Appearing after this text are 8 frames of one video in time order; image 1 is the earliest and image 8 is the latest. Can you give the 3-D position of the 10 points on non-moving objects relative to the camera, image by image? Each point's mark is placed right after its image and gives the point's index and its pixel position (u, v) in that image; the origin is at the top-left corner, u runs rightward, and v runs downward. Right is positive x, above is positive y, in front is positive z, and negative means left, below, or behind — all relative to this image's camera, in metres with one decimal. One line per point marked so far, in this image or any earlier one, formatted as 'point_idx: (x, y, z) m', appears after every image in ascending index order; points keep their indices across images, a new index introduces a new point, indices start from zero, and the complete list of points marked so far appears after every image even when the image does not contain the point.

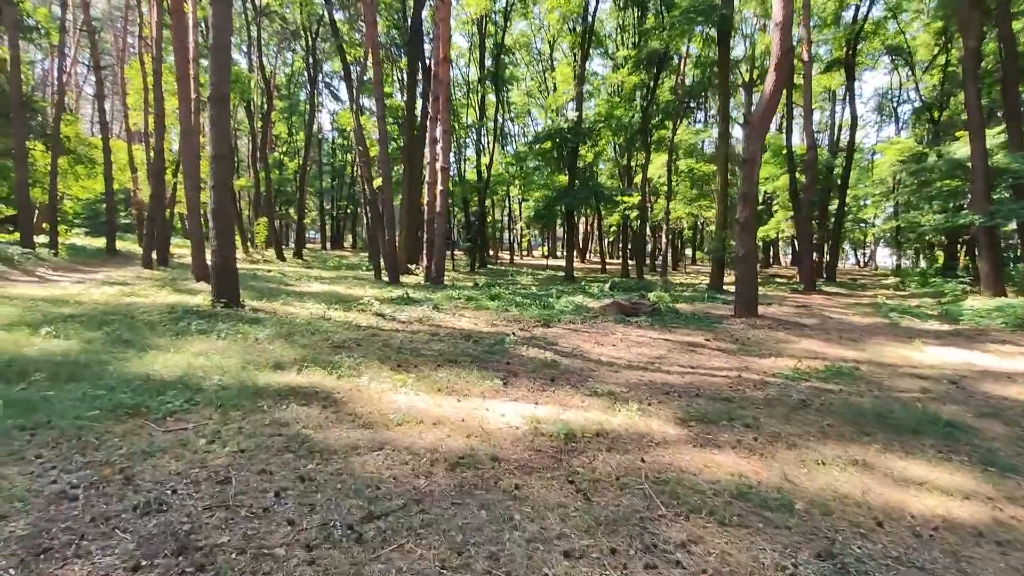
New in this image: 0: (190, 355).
0: (-3.2, -0.7, +5.5) m
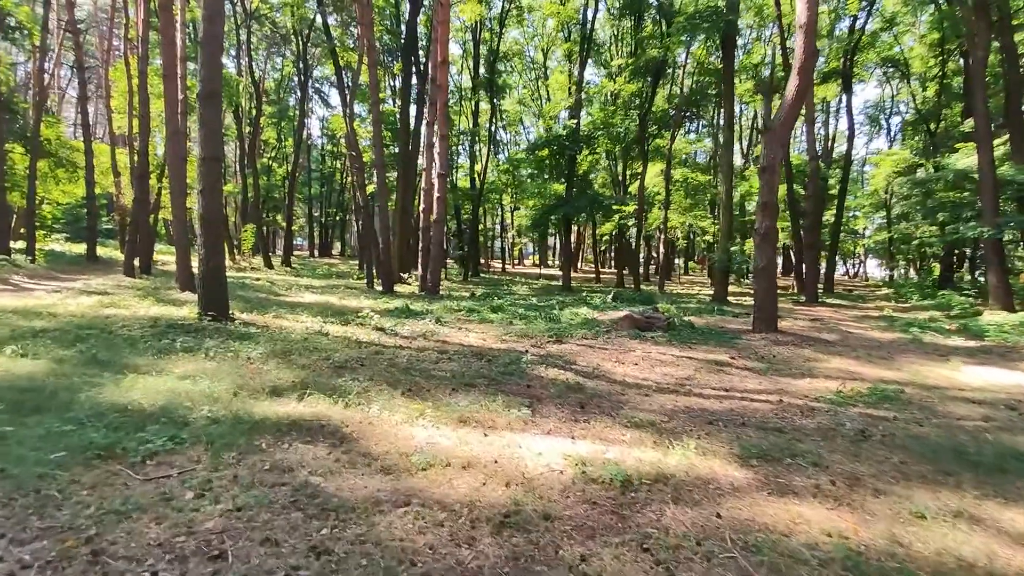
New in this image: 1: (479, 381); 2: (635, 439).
0: (-2.9, -0.8, +4.9) m
1: (-0.3, -0.9, +5.7) m
2: (+0.9, -1.1, +4.1) m
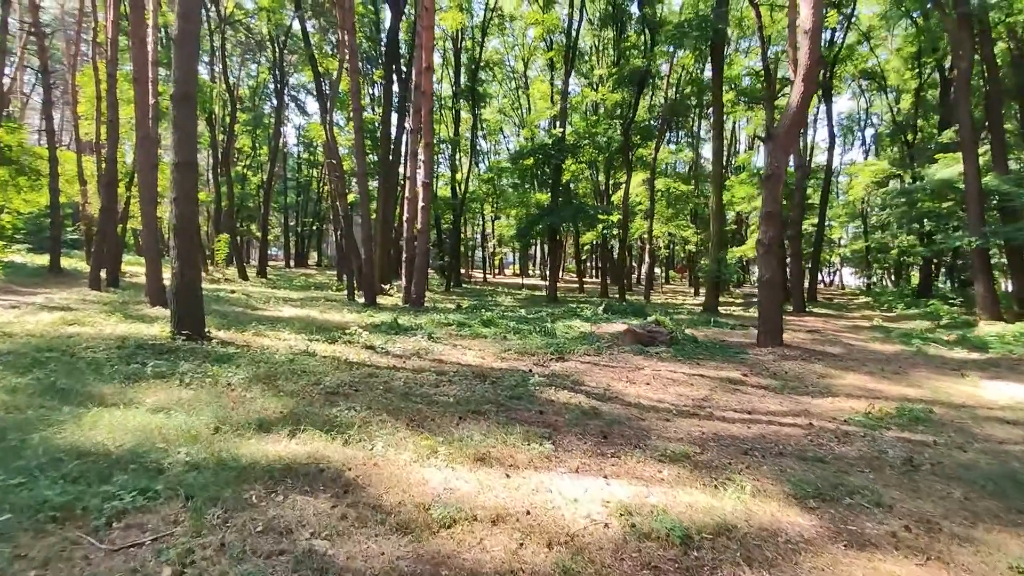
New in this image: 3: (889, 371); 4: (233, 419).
0: (-2.8, -1.0, +4.3) m
1: (-0.2, -1.1, +5.2) m
2: (+1.1, -1.2, +3.7) m
3: (+5.5, -1.2, +8.2) m
4: (-2.1, -1.0, +4.2) m
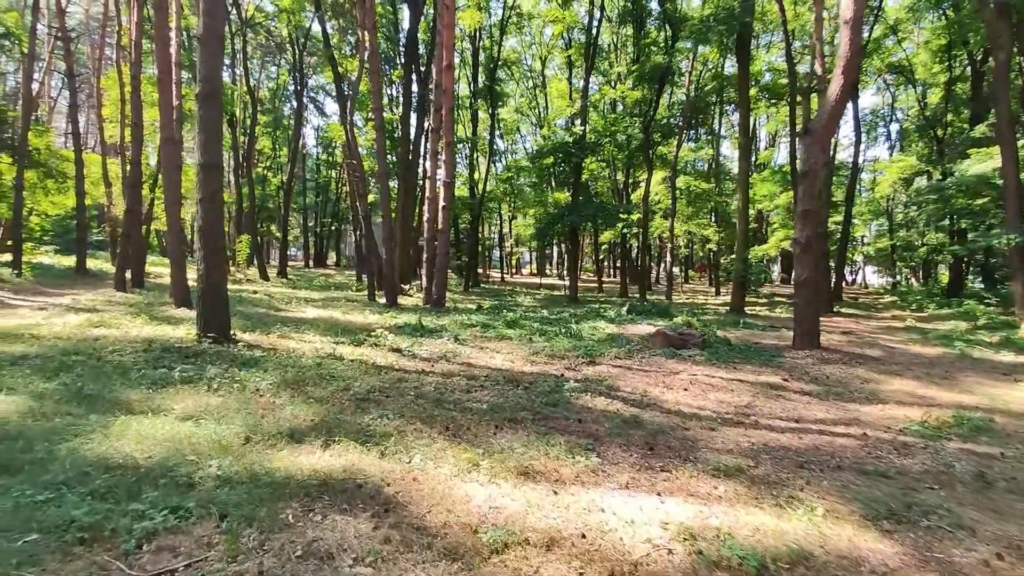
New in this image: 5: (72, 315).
0: (-2.5, -1.0, +4.2) m
1: (+0.1, -1.1, +5.0) m
2: (+1.4, -1.3, +3.4) m
3: (+5.9, -1.2, +7.8) m
4: (-1.8, -1.0, +4.1) m
5: (-8.3, -0.5, +10.6) m
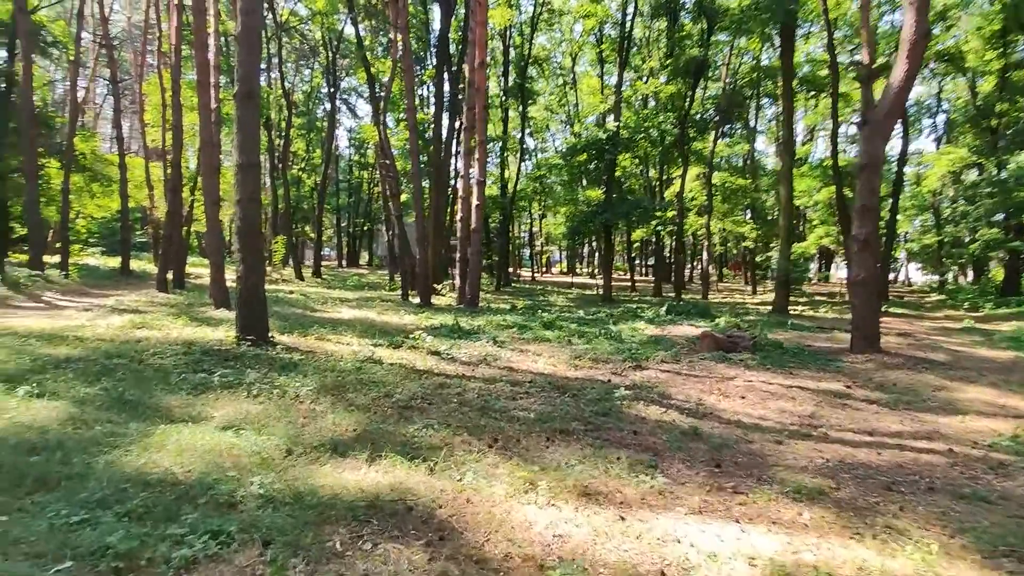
0: (-2.1, -1.0, +4.0) m
1: (+0.5, -1.1, +4.7) m
2: (+1.7, -1.3, +3.1) m
3: (+6.5, -1.2, +7.2) m
4: (-1.4, -1.0, +3.9) m
5: (-7.6, -0.5, +10.7) m
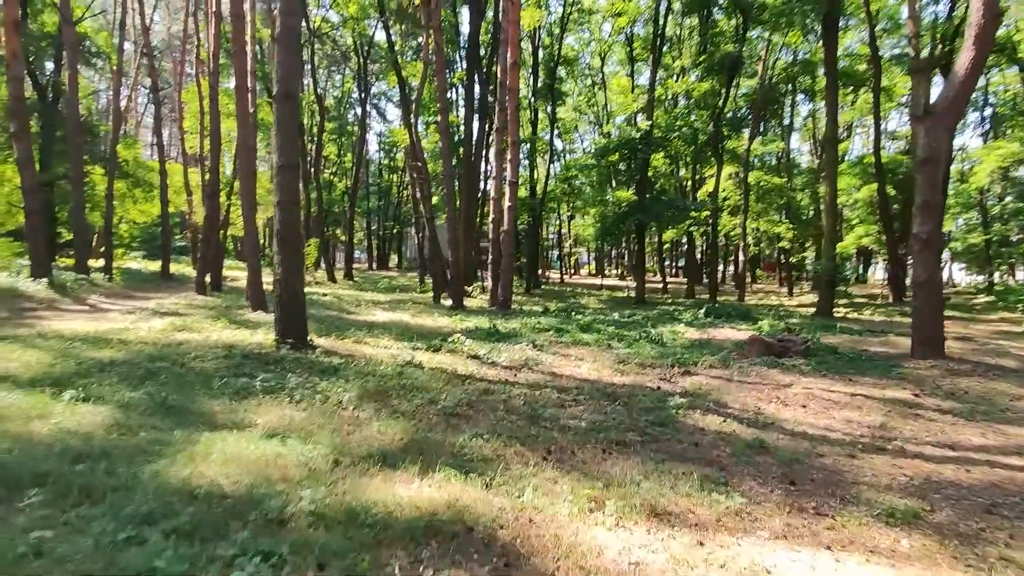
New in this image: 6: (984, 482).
0: (-1.7, -1.0, +3.9) m
1: (+0.9, -1.2, +4.4) m
2: (+2.0, -1.3, +2.8) m
3: (+7.0, -1.2, +6.7) m
4: (-1.1, -1.1, +3.7) m
5: (-6.9, -0.6, +10.9) m
6: (+3.3, -1.3, +3.9) m
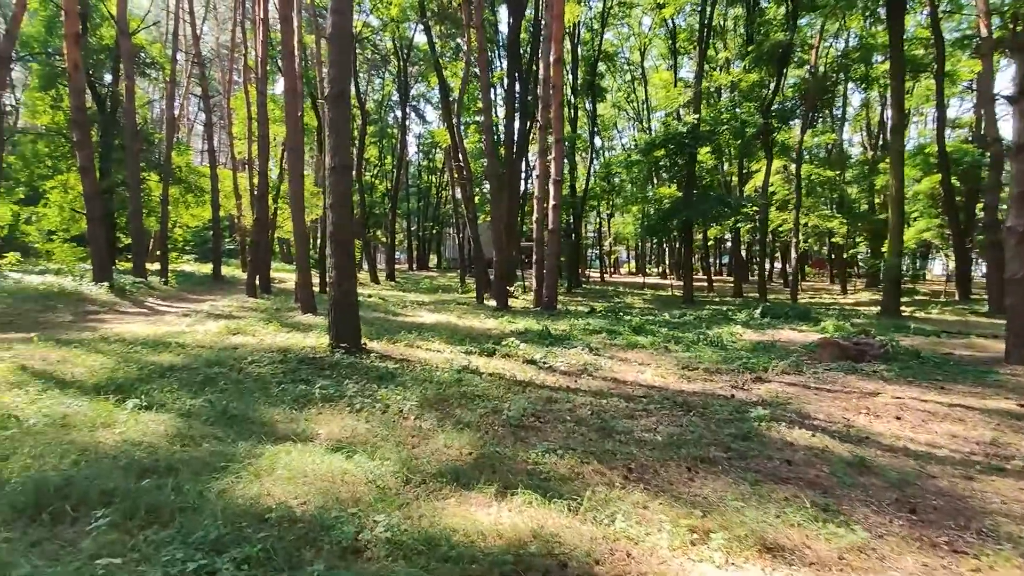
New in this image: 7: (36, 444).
0: (-1.2, -1.1, +3.7) m
1: (+1.5, -1.2, +4.1) m
2: (+2.5, -1.3, +2.3) m
3: (+7.7, -1.2, +5.9) m
4: (-0.6, -1.1, +3.5) m
5: (-5.9, -0.6, +11.0) m
6: (+3.8, -1.4, +3.4) m
7: (-3.1, -1.0, +3.7) m
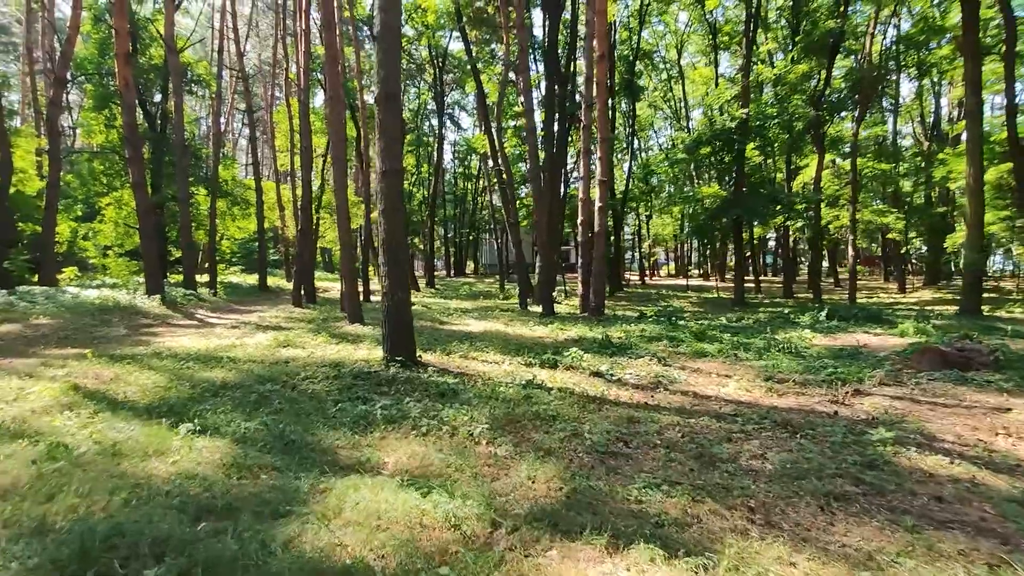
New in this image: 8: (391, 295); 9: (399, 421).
0: (-0.7, -1.2, +3.3) m
1: (+2.0, -1.2, +3.4) m
2: (+2.9, -1.3, +1.7) m
3: (+8.4, -1.1, +4.9) m
4: (0.0, -1.2, +3.0) m
5: (-4.9, -0.9, +10.9) m
6: (+4.3, -1.3, +2.6) m
7: (-2.5, -1.1, +3.3) m
8: (-1.5, -0.1, +6.9) m
9: (-0.9, -1.1, +4.6) m
